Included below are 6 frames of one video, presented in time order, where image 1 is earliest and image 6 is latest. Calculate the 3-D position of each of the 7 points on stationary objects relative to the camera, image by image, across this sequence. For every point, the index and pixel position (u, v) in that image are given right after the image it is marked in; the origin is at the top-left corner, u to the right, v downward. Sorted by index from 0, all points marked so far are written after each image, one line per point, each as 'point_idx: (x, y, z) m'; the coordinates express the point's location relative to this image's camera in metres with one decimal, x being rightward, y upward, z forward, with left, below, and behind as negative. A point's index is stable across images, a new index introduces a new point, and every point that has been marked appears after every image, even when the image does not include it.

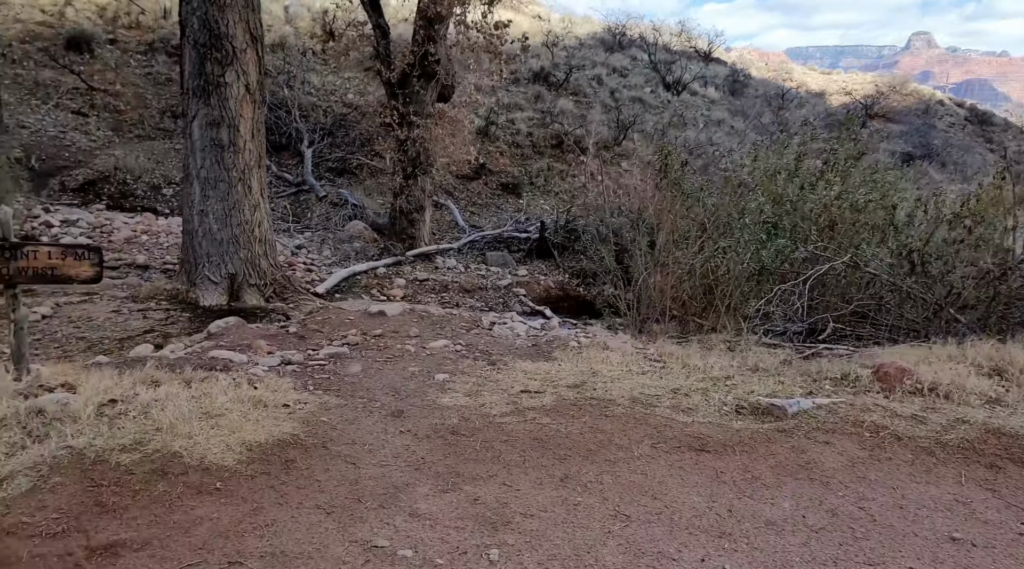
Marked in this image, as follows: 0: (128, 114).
0: (-7.7, +3.4, +15.7) m
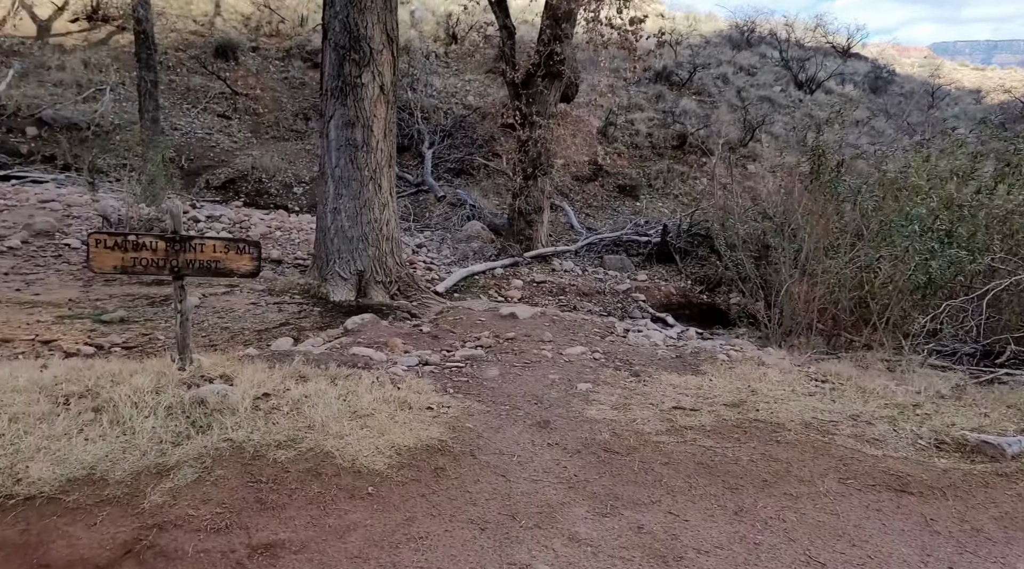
0: (-5.3, +3.5, +16.6) m
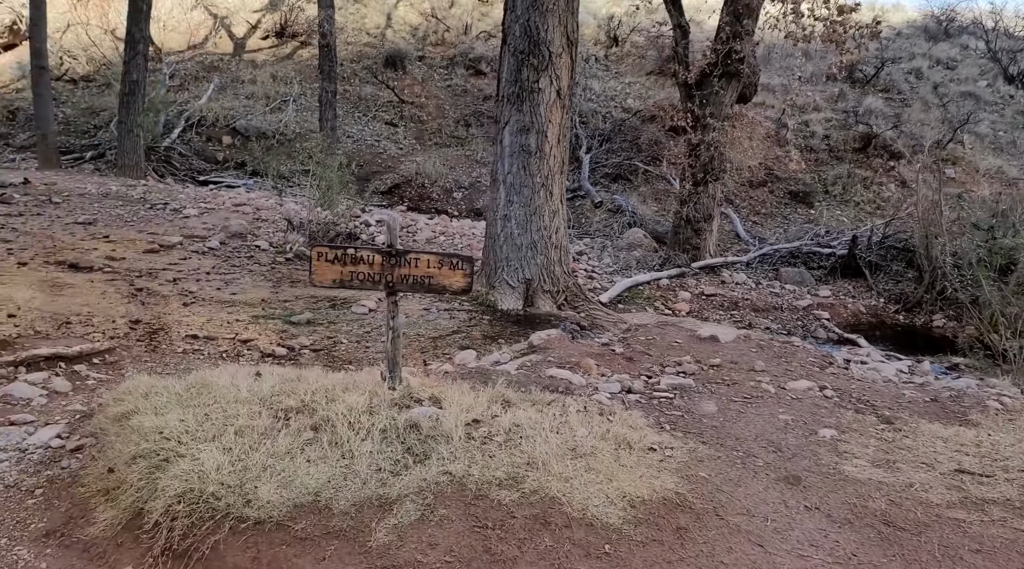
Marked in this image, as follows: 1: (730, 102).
0: (-1.8, +3.4, +17.1) m
1: (+2.4, +2.0, +8.8) m
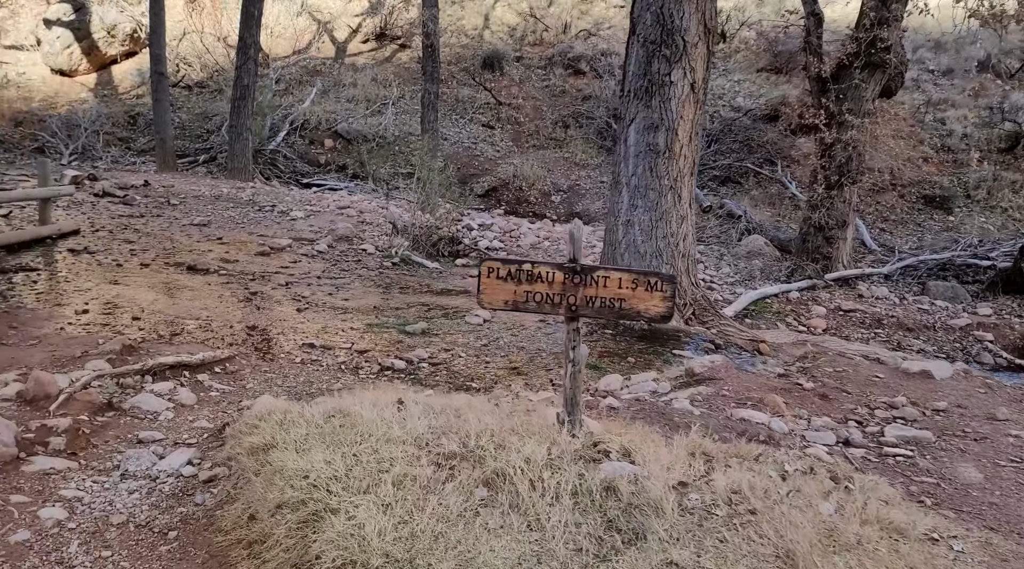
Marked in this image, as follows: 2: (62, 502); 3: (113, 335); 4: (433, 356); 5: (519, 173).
0: (+0.3, +3.4, +16.8) m
1: (+3.6, +1.9, +8.1) m
2: (-2.1, -1.0, +3.7) m
3: (-3.0, -0.4, +5.9) m
4: (-0.6, -0.5, +5.5) m
5: (+0.1, +2.1, +14.7) m
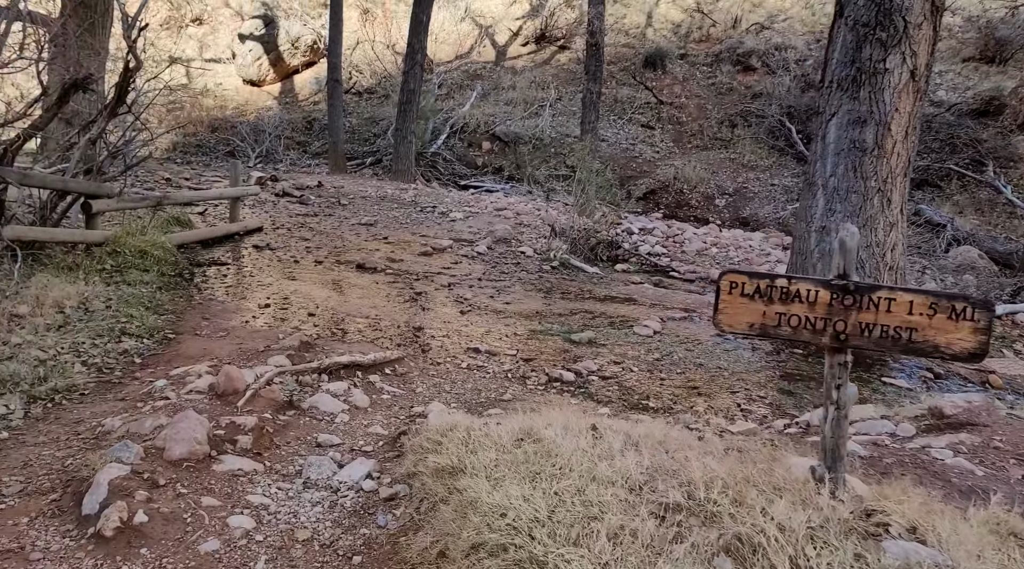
0: (+3.6, +3.2, +16.2) m
1: (+5.3, +1.7, +7.1) m
2: (-1.2, -1.0, +3.7) m
3: (-1.7, -0.4, +6.1) m
4: (+0.6, -0.5, +5.2) m
5: (+3.0, +1.9, +14.1) m
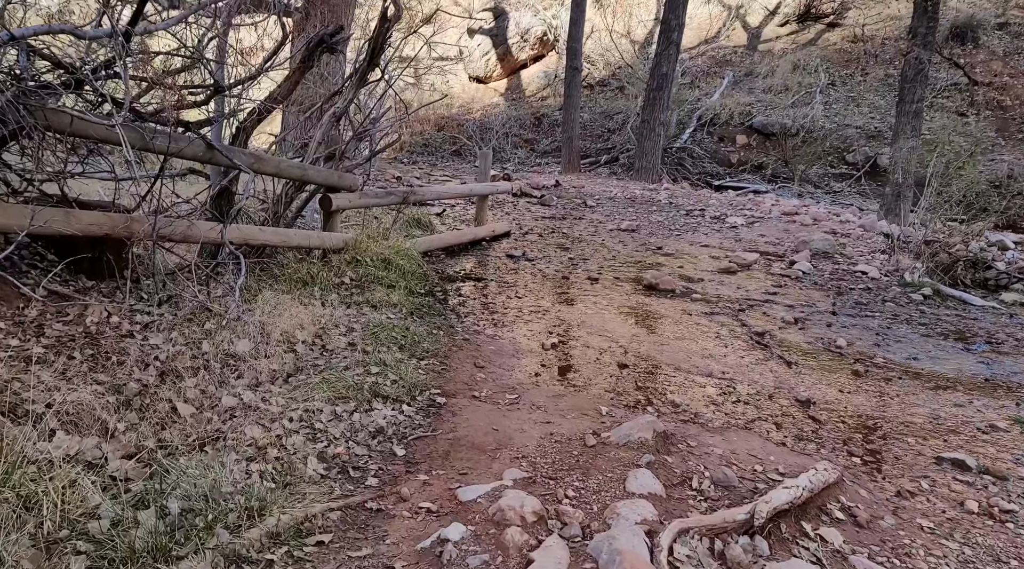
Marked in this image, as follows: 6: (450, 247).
0: (+8.2, +2.8, +12.4) m
1: (+7.5, +1.3, +3.1) m
2: (+0.3, -1.2, +1.4) m
3: (+0.5, -0.6, +3.8) m
4: (+2.5, -0.8, +2.4) m
5: (+7.0, +1.5, +10.5) m
6: (-0.6, +0.4, +7.6) m
